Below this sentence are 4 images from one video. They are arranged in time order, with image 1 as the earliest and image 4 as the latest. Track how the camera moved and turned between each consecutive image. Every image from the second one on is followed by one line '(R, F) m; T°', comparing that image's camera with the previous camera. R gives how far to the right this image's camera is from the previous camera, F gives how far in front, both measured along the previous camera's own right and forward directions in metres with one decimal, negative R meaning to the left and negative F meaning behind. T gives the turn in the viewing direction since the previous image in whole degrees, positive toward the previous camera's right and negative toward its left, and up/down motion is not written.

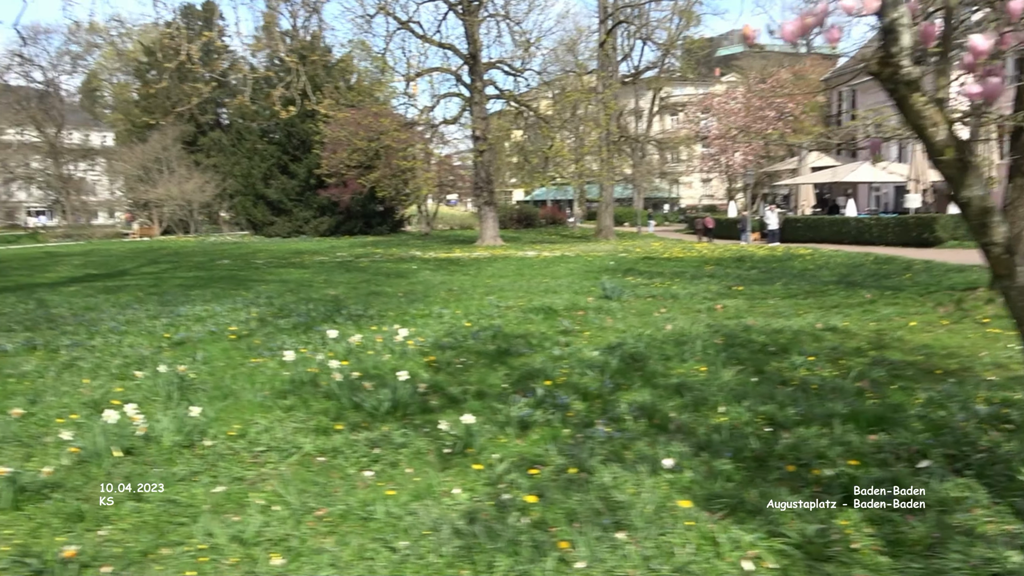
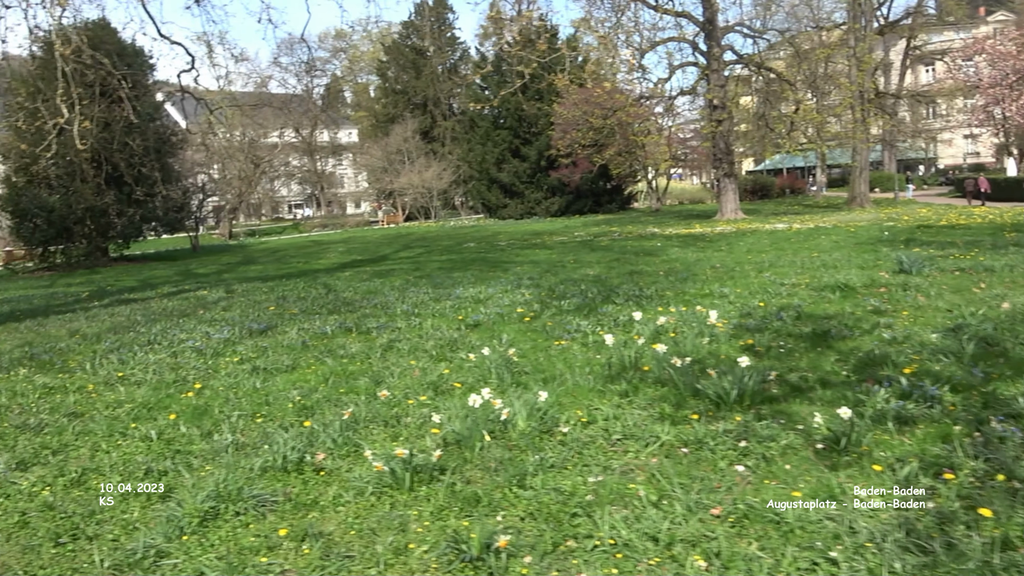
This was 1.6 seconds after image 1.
(-0.9, +0.2) m; -14°
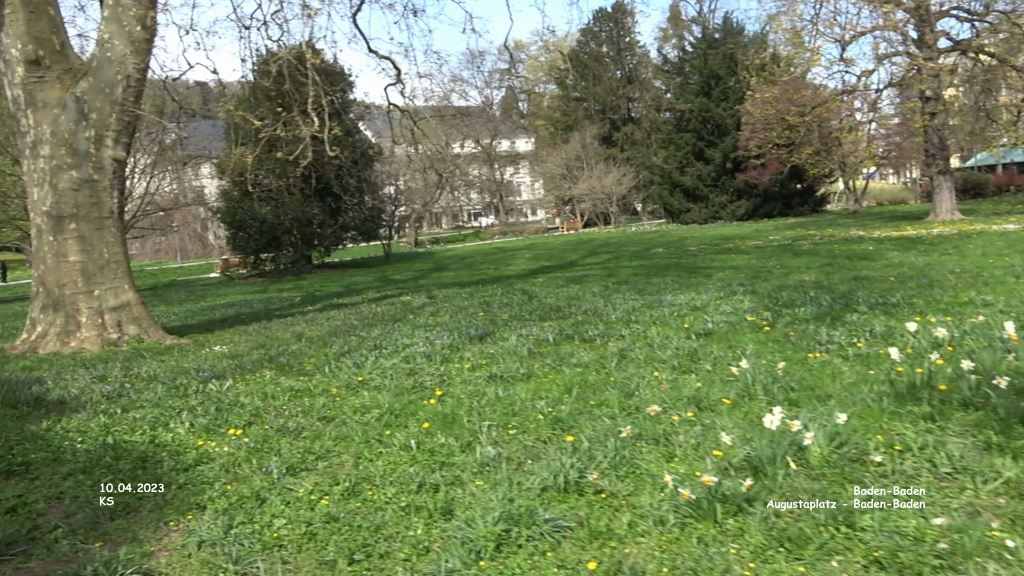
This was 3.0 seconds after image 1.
(-0.7, +0.4) m; -11°
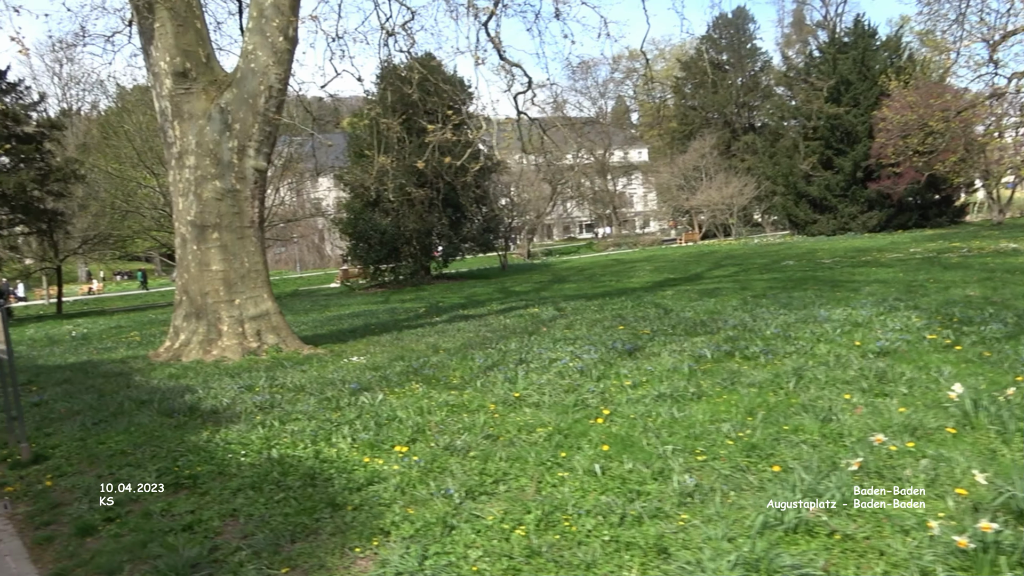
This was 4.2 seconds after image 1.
(-0.5, +0.3) m; -7°
